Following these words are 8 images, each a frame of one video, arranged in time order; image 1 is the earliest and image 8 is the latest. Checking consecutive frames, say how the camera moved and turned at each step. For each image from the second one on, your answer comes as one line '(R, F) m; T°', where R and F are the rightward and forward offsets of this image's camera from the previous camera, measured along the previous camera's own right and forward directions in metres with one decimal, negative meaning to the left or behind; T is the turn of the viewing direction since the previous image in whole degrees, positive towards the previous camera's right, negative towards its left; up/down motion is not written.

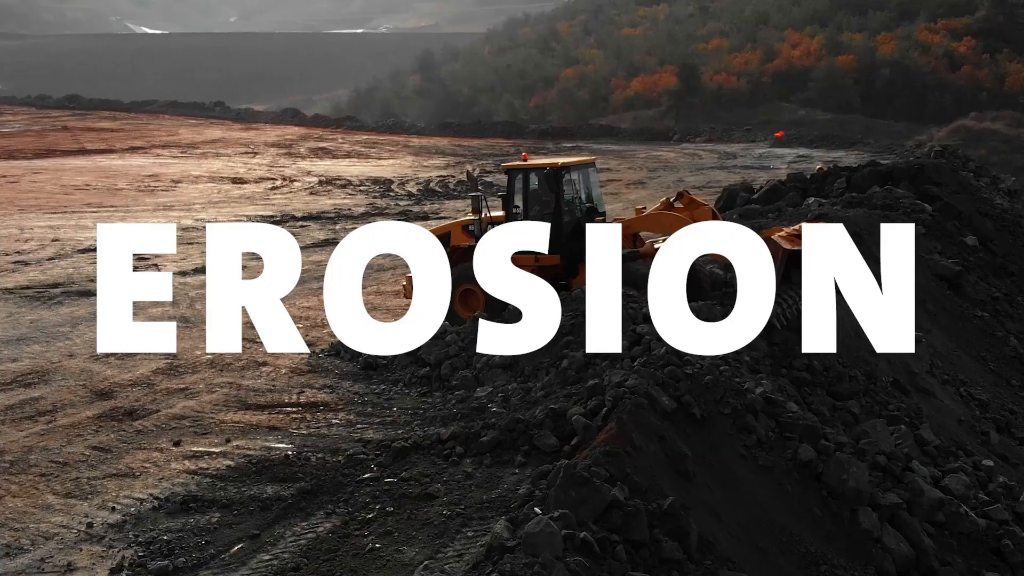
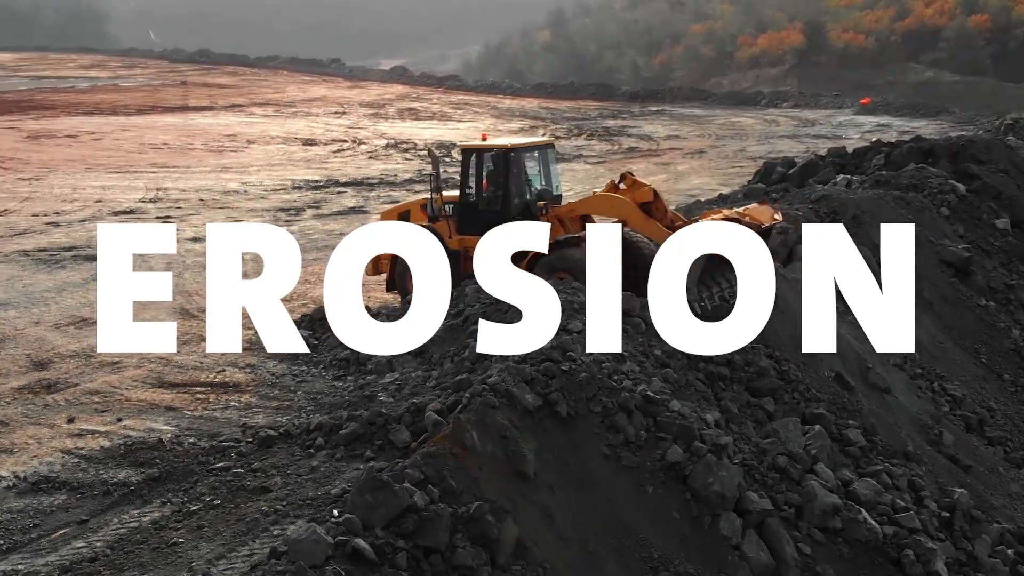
(+1.3, +0.2) m; -7°
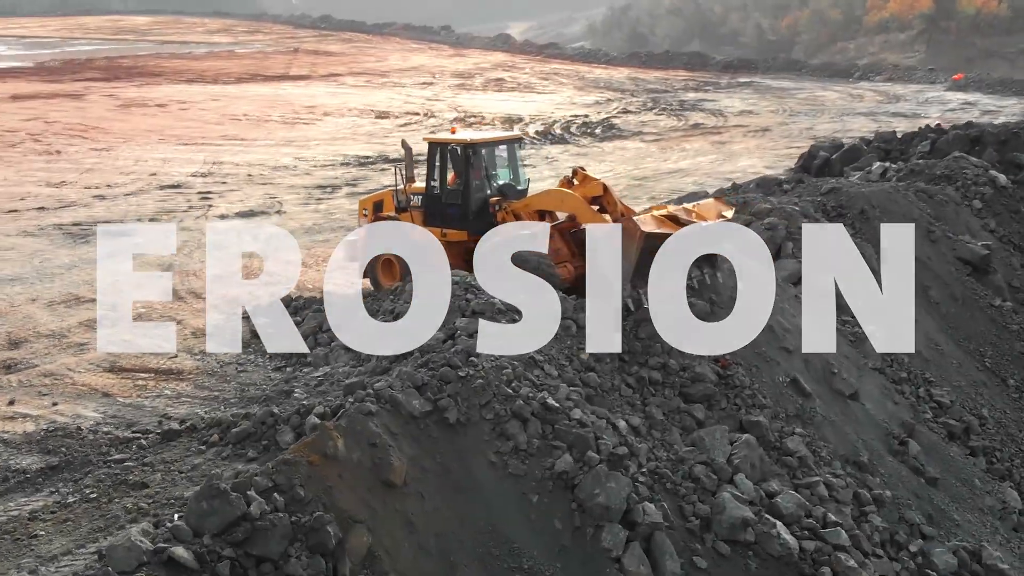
(+1.2, +0.1) m; -6°
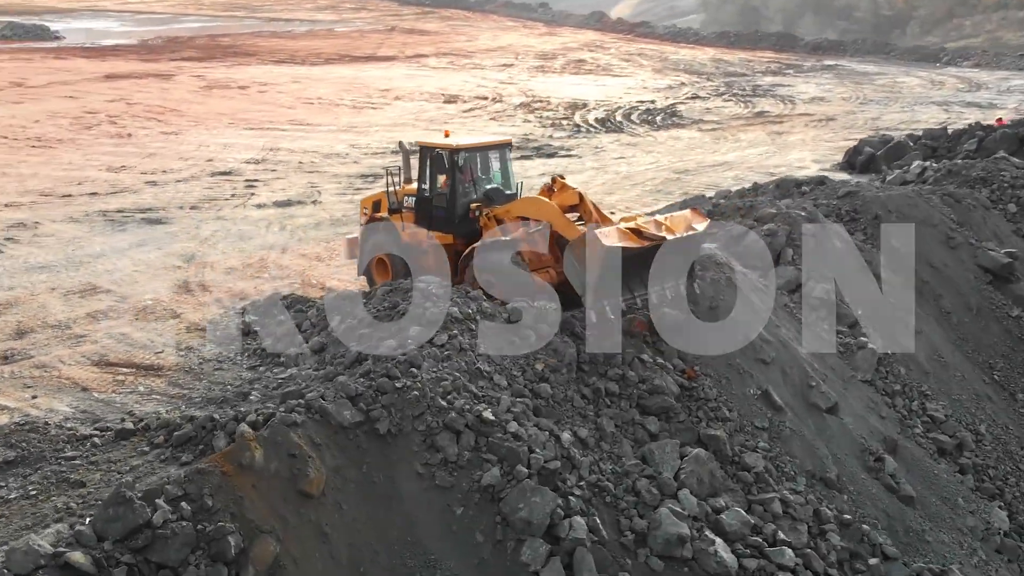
(+1.0, 0.0) m; -6°
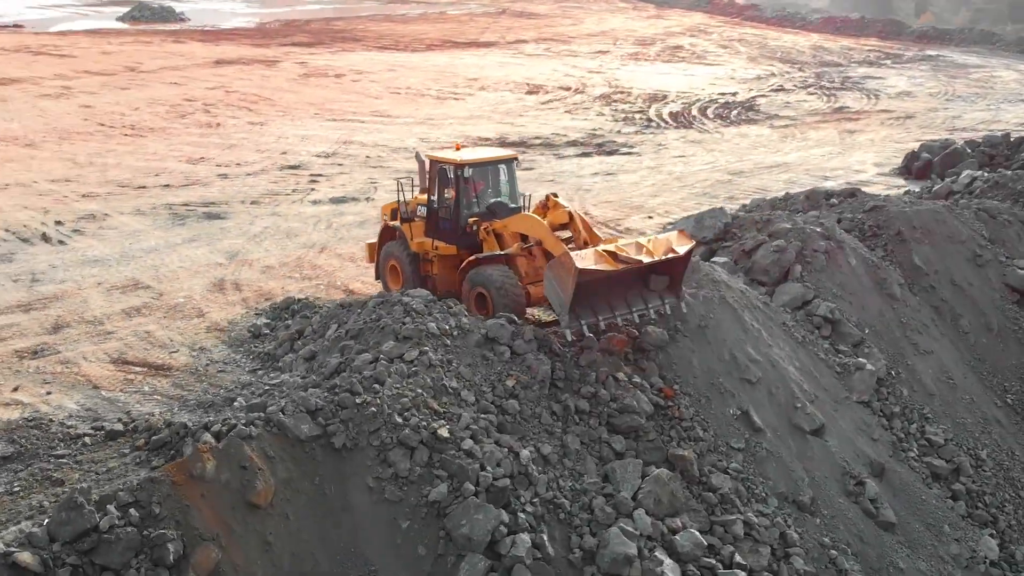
(+1.0, -0.2) m; -7°
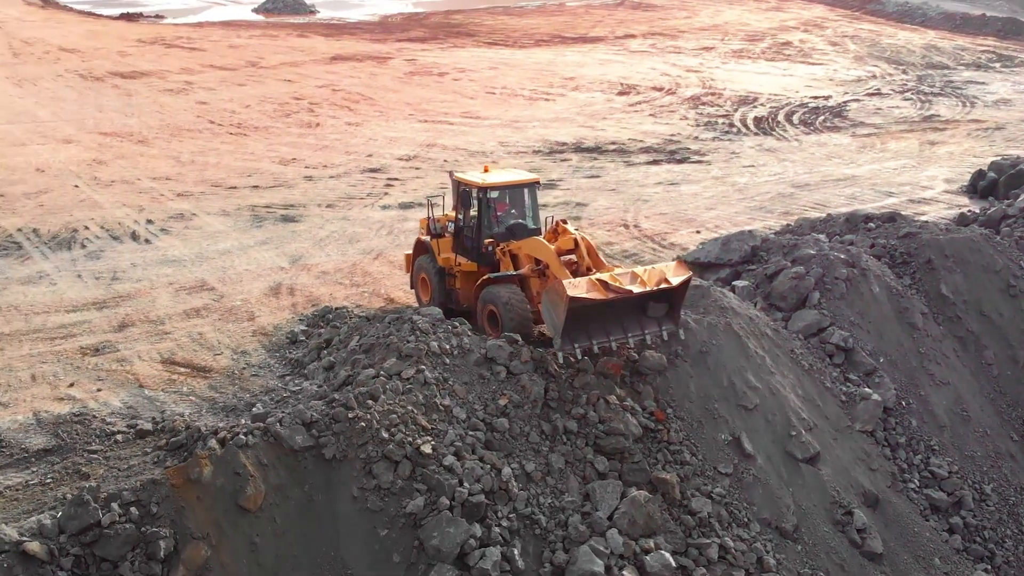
(+1.0, -0.4) m; -7°
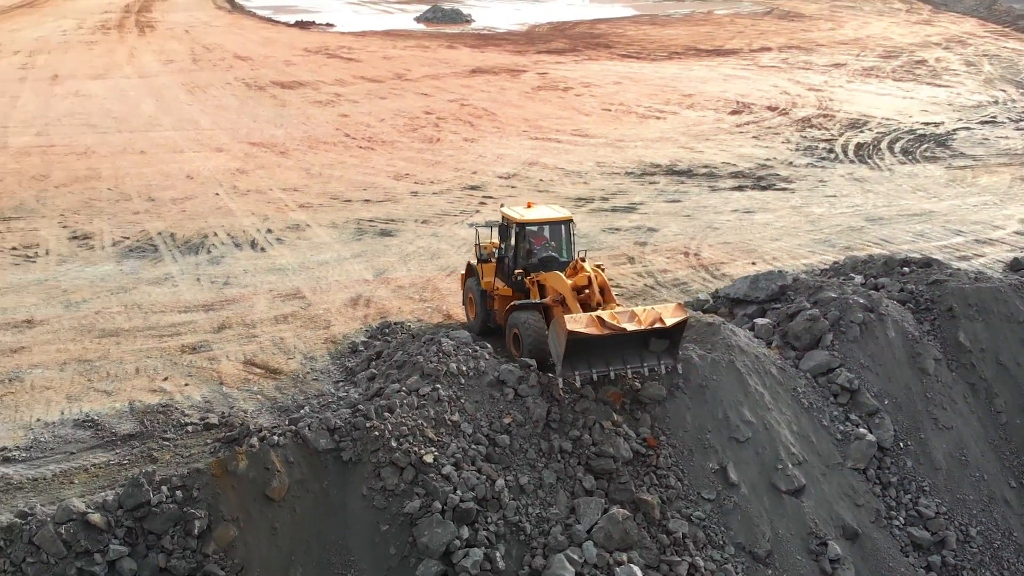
(+1.3, -0.9) m; -9°
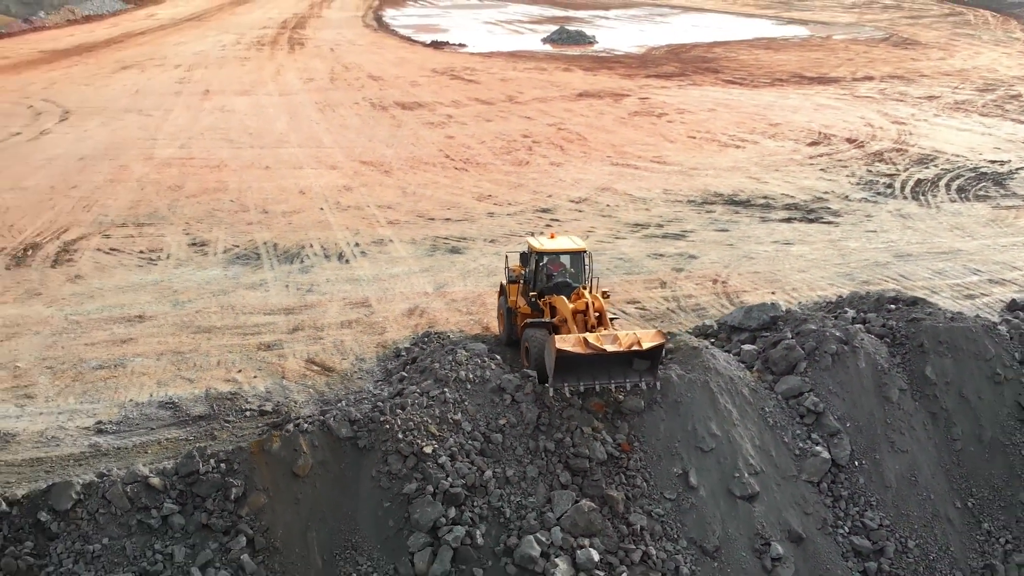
(+1.4, -1.4) m; -8°
